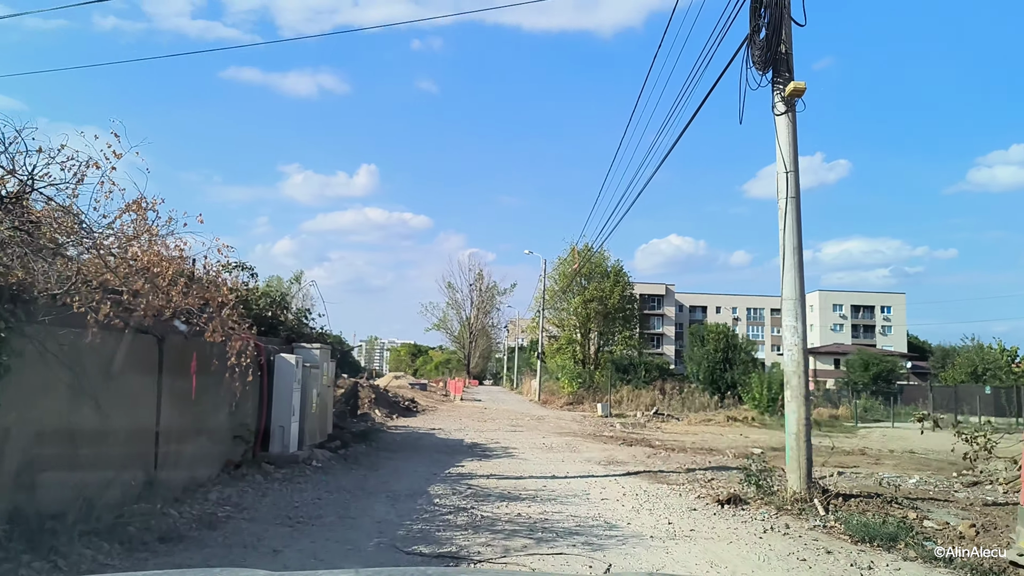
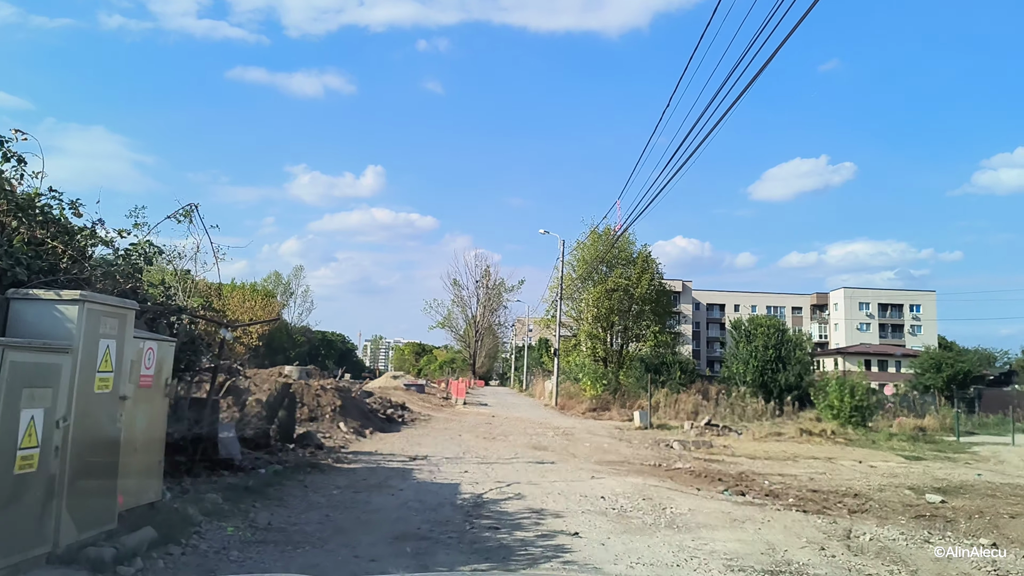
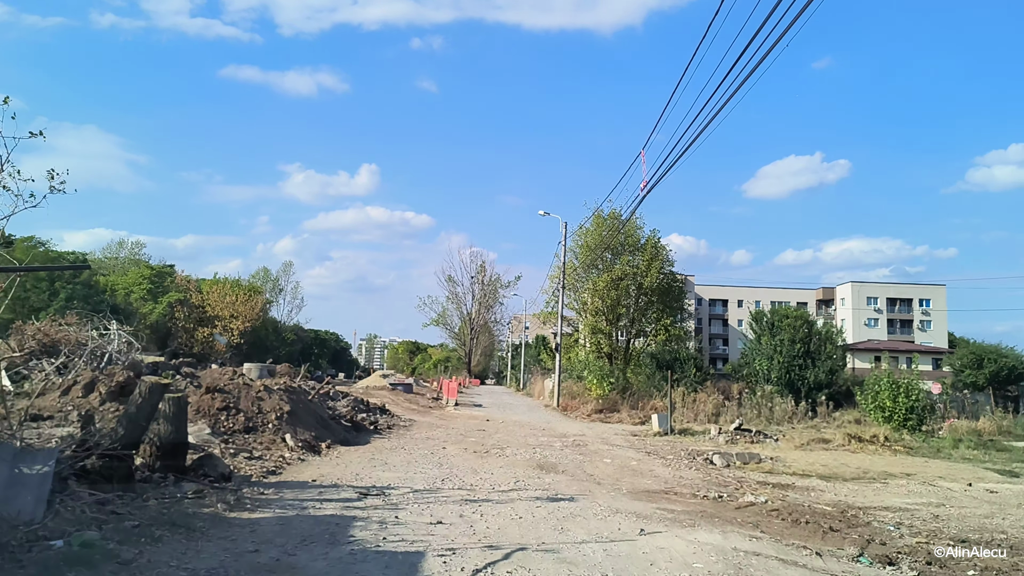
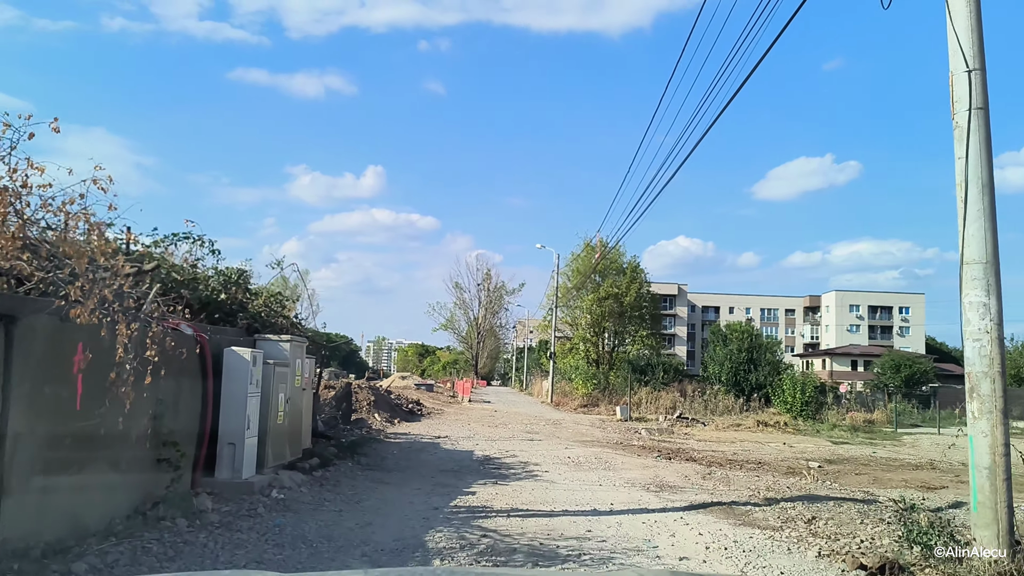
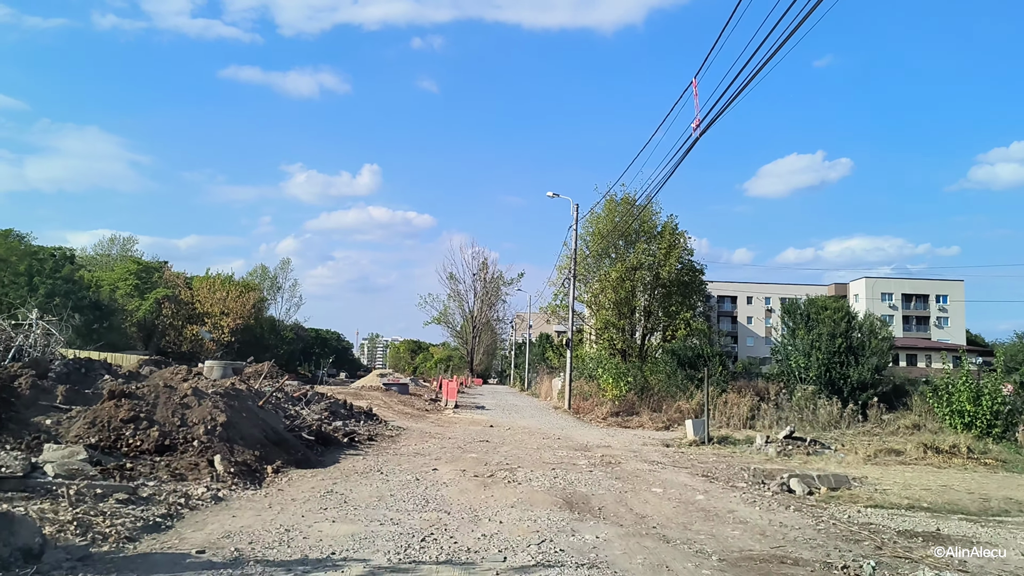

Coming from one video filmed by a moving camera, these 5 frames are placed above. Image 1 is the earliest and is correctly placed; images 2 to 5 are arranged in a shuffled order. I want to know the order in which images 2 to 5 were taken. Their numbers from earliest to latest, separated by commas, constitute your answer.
4, 2, 3, 5
